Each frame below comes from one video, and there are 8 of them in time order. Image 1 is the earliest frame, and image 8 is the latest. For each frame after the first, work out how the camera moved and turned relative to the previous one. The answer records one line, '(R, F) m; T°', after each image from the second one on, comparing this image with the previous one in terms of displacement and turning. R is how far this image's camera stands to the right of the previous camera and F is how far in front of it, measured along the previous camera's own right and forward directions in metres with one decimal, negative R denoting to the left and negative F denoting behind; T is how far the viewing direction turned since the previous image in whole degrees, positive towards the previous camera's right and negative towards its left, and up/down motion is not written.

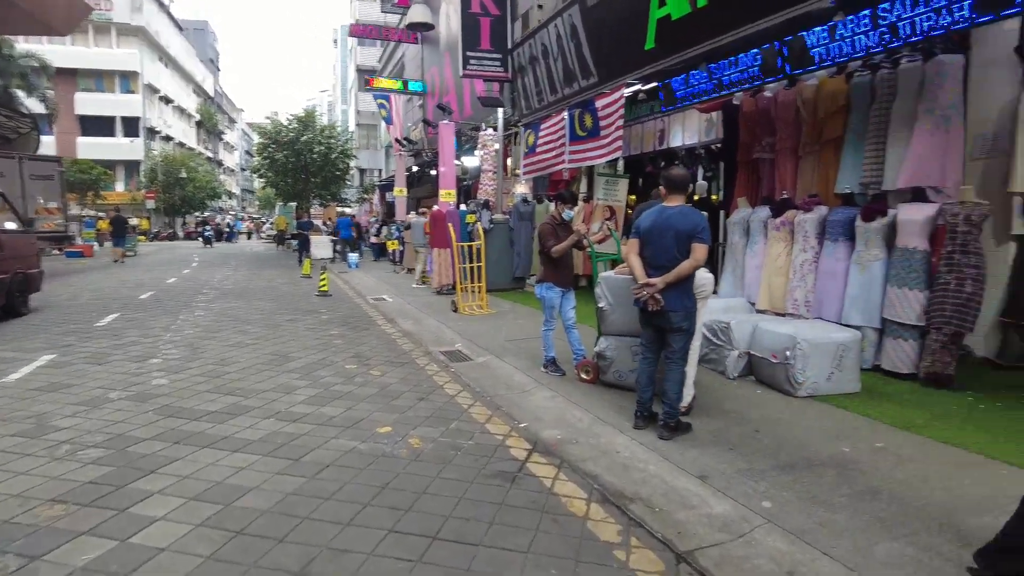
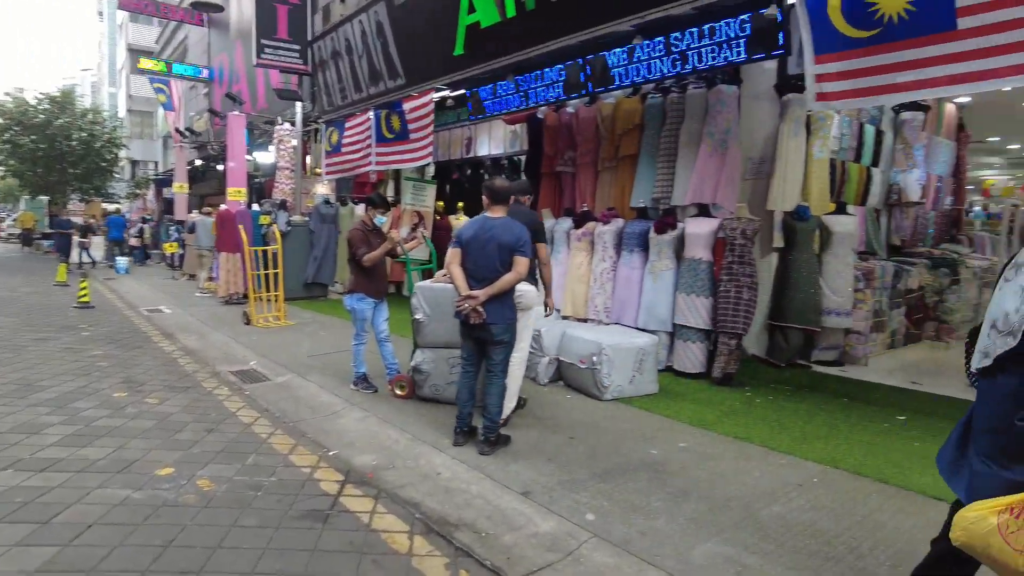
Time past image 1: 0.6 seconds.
(-0.1, +0.2) m; +17°
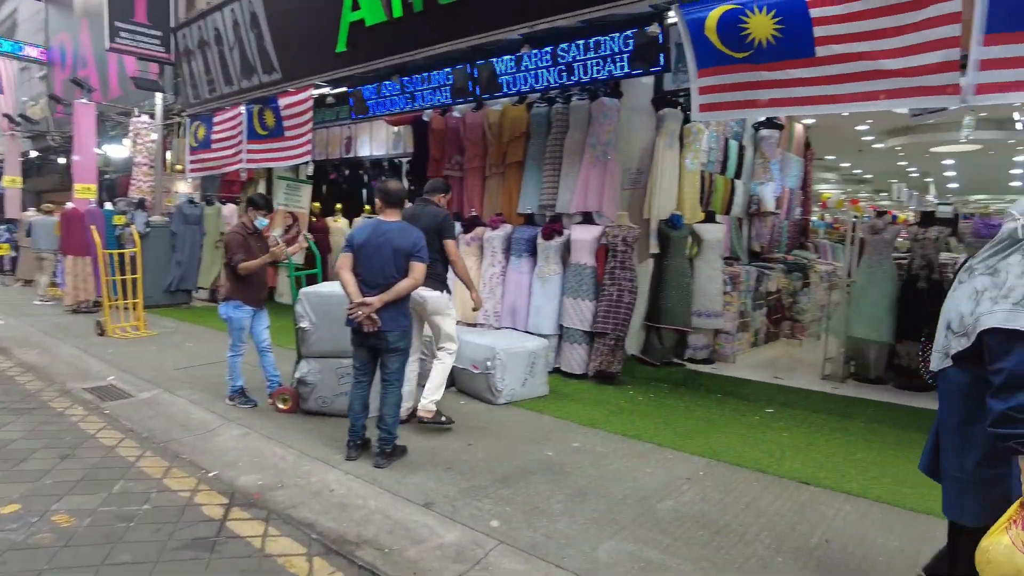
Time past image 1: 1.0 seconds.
(-0.1, 0.0) m; +11°
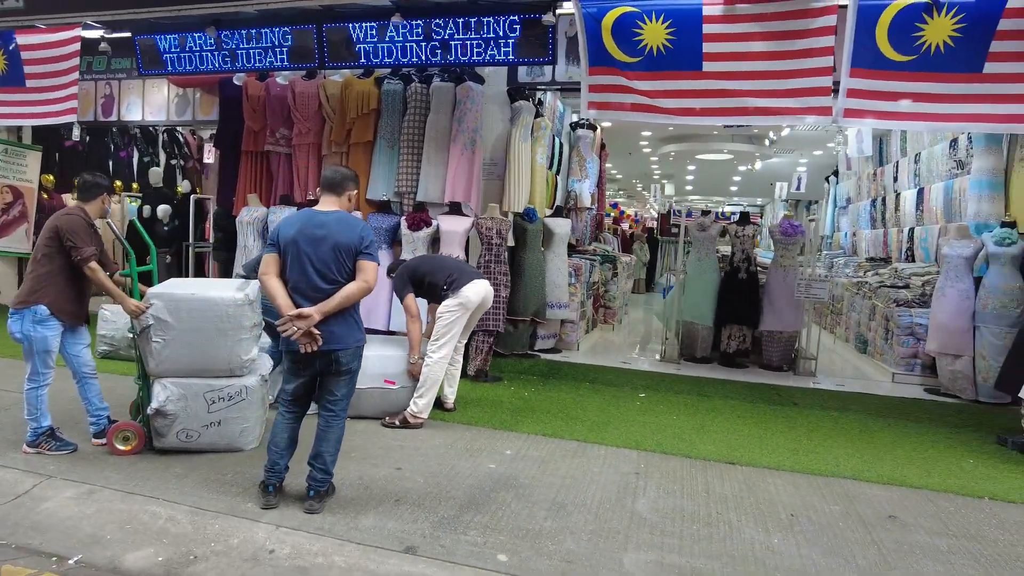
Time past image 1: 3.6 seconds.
(-1.1, +0.6) m; +24°
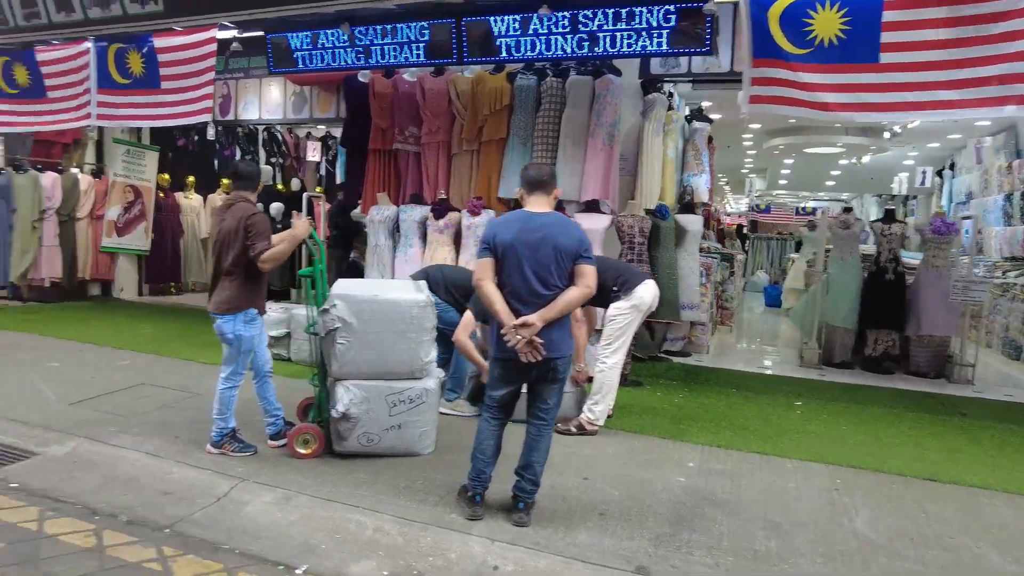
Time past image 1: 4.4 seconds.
(-0.8, +0.1) m; -4°
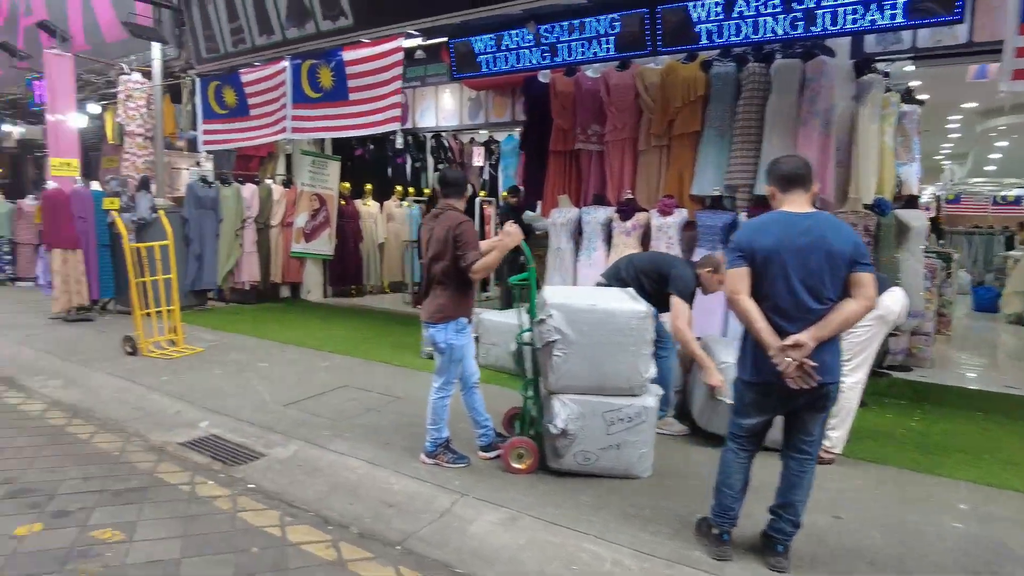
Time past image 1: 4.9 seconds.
(-0.5, +0.2) m; -11°
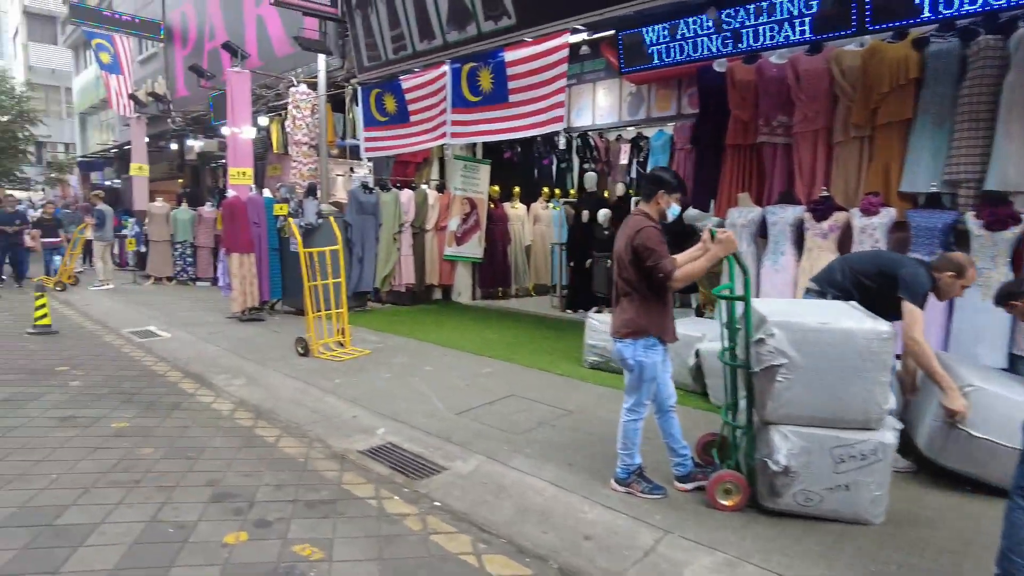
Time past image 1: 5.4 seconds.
(-0.4, +0.2) m; -11°
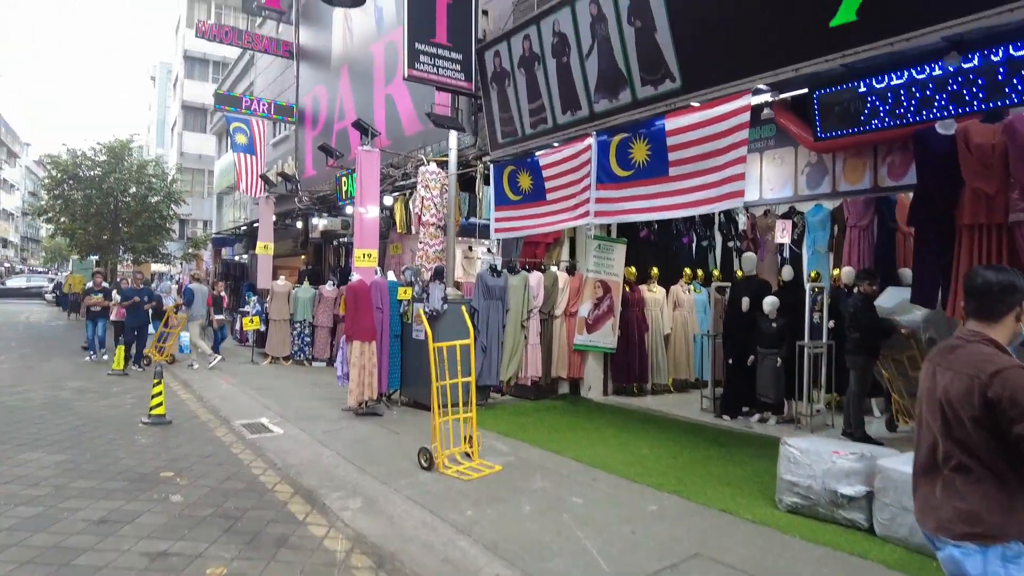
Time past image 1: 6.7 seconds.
(-0.5, +0.9) m; -9°
